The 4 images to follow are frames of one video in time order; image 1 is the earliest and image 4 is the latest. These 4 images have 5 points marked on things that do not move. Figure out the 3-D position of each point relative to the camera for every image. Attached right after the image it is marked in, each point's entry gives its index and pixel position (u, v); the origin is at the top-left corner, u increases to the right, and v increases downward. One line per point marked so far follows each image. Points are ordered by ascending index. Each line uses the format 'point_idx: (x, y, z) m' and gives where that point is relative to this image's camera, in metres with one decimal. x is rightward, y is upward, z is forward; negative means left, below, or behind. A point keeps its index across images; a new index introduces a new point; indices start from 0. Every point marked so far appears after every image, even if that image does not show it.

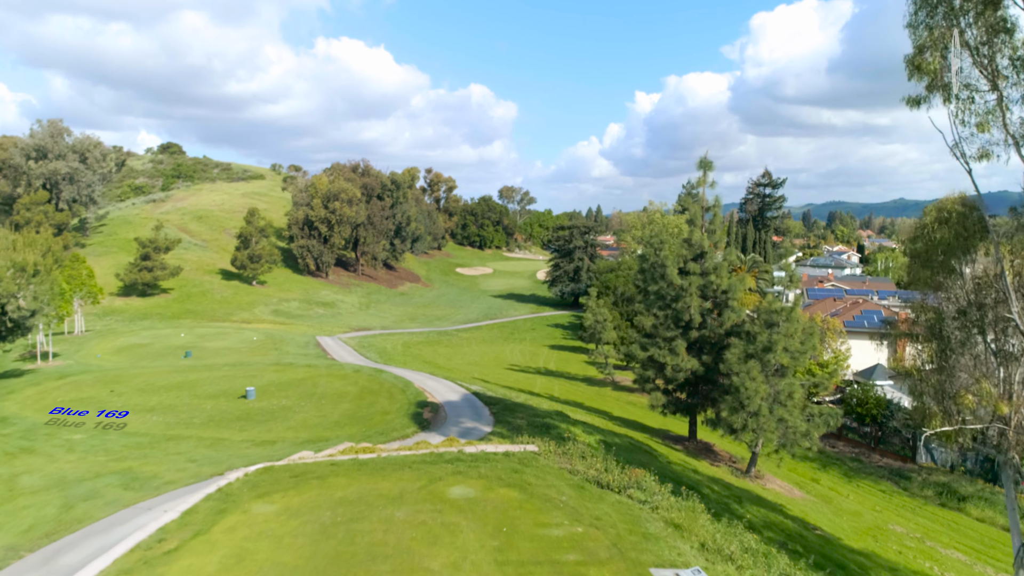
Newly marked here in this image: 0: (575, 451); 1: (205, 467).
0: (+1.9, -4.9, +16.6) m
1: (-9.1, -5.3, +16.6) m
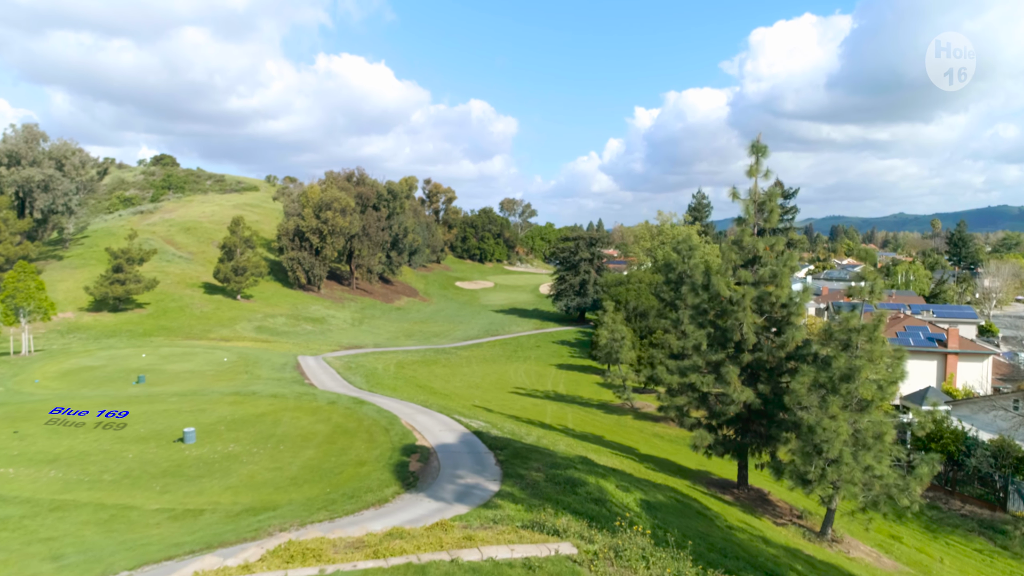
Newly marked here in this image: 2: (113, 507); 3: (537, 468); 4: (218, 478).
0: (+2.3, -5.1, +11.0) m
1: (-8.7, -5.5, +11.0) m
2: (-10.8, -5.9, +15.1) m
3: (+0.8, -6.1, +18.9) m
4: (-9.1, -5.9, +17.3) m
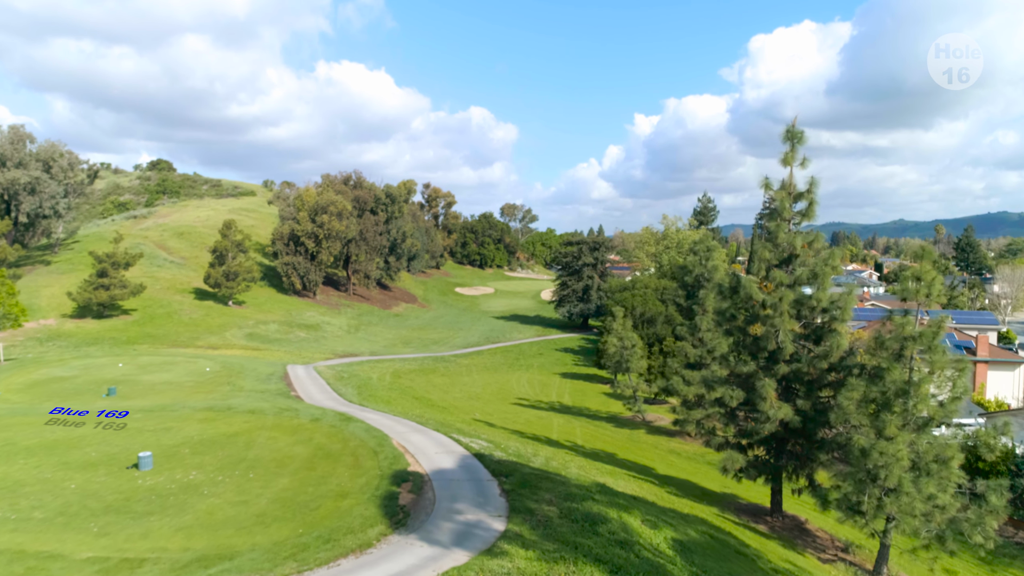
0: (+2.6, -5.0, +8.2) m
1: (-8.5, -5.5, +8.2) m
2: (-10.5, -5.9, +12.4) m
3: (+1.1, -6.1, +16.1) m
4: (-8.9, -5.9, +14.5) m
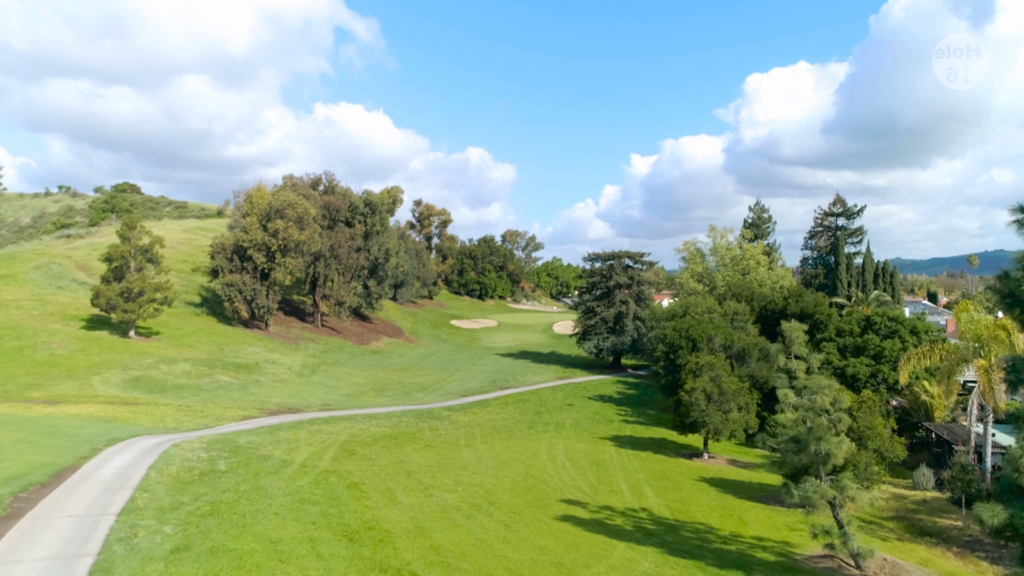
0: (+4.5, -2.5, -13.0) m
1: (-6.5, -3.0, -13.1) m
2: (-8.6, -3.7, -9.0) m
3: (+3.0, -4.2, -5.2) m
4: (-6.9, -3.9, -6.8) m
